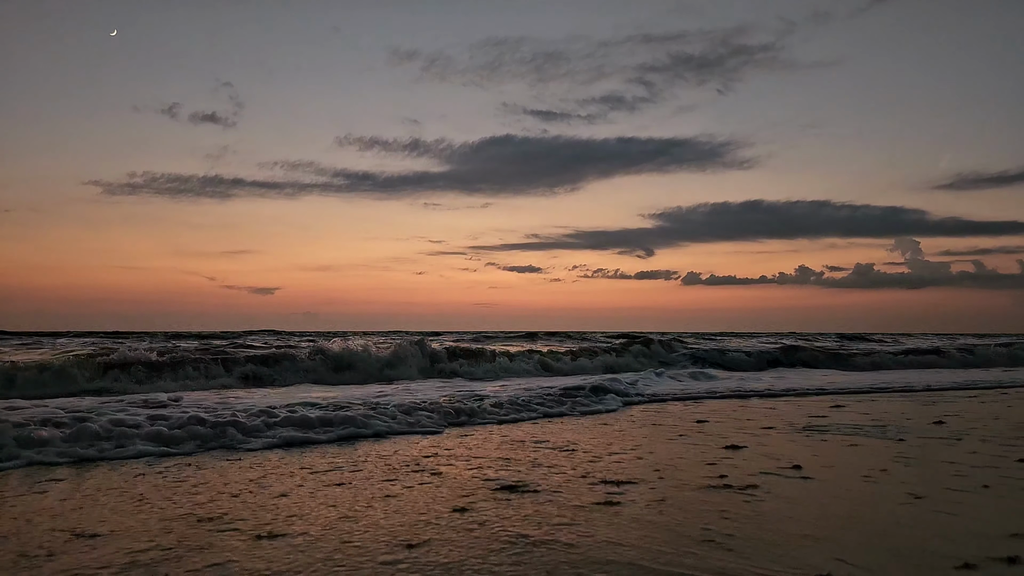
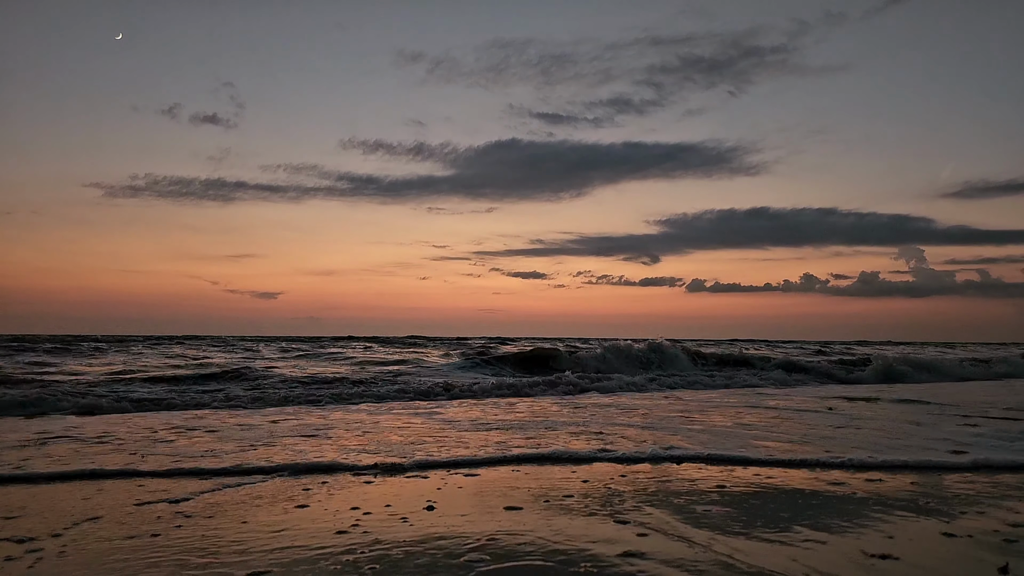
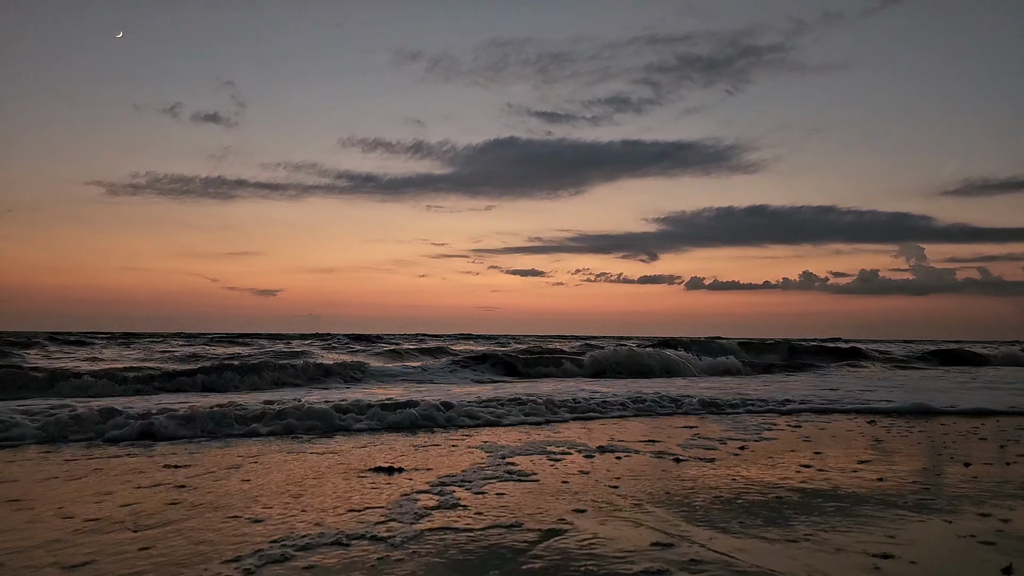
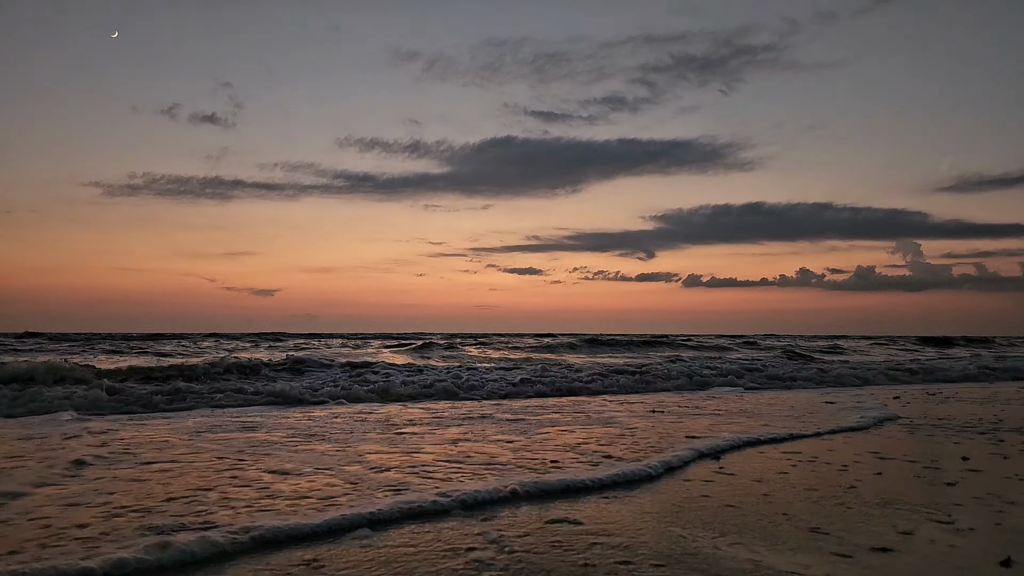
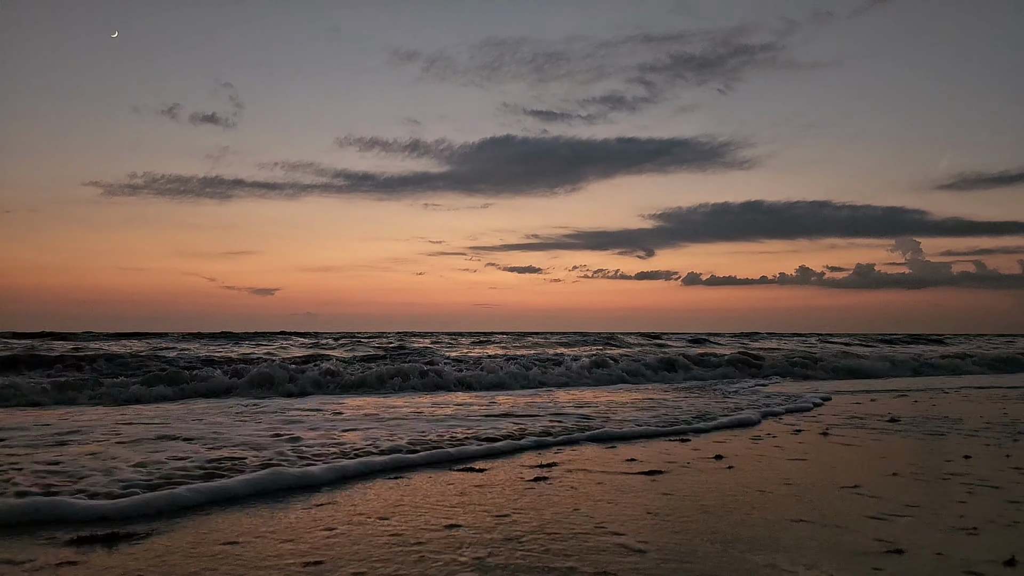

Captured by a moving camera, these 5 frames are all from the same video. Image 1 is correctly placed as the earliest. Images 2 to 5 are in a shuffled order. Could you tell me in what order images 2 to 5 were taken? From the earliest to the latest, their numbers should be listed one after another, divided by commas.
5, 4, 3, 2
